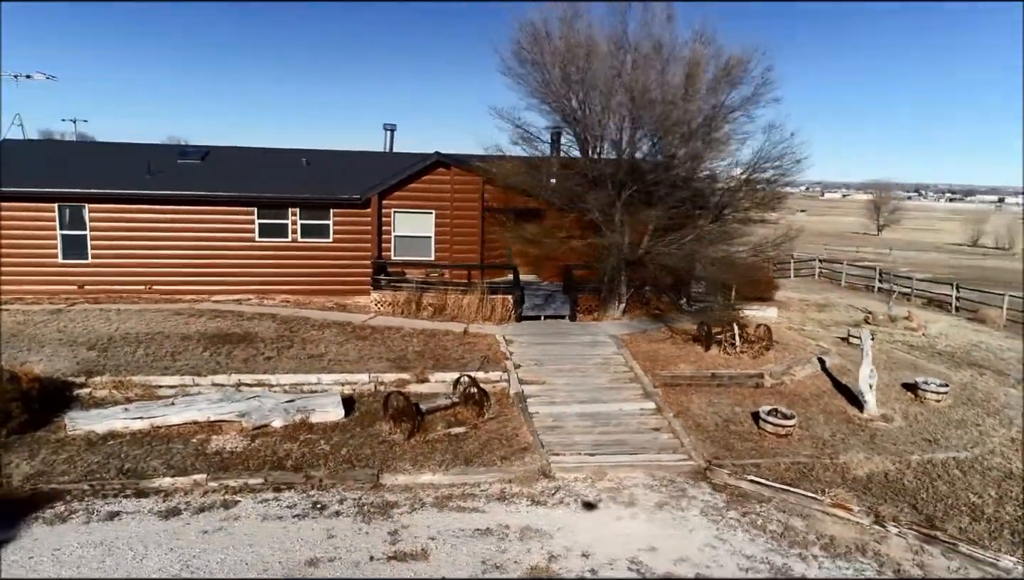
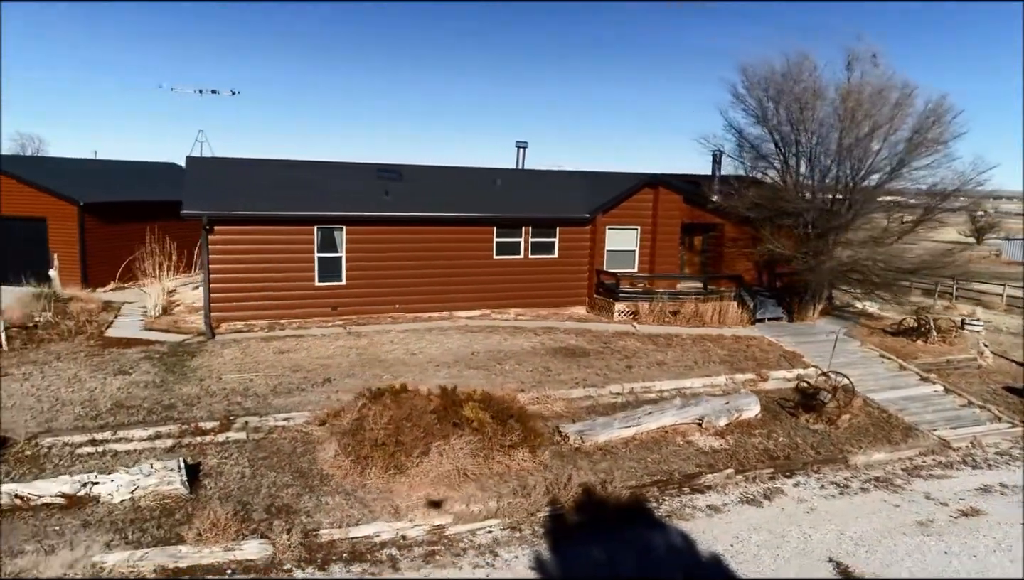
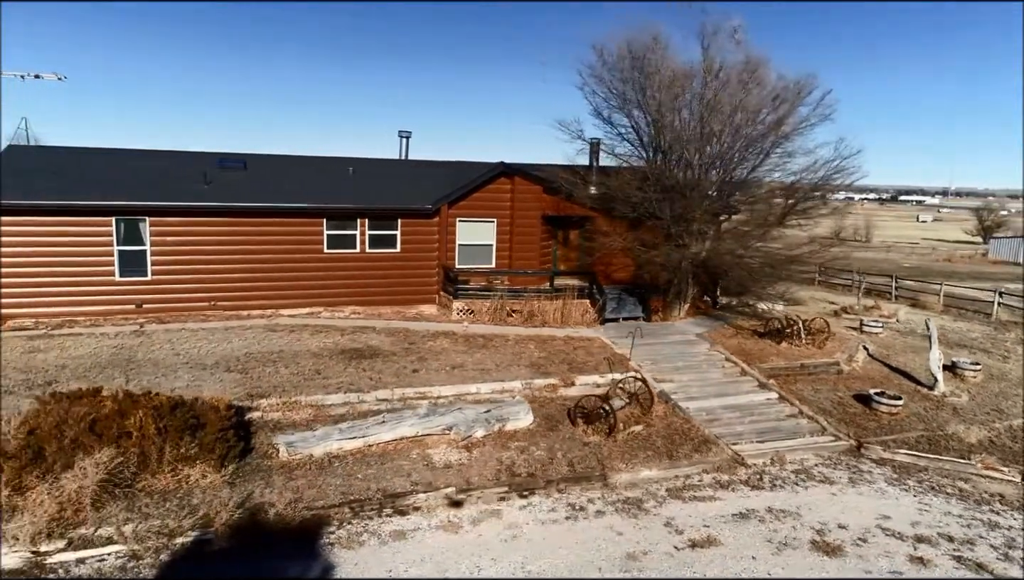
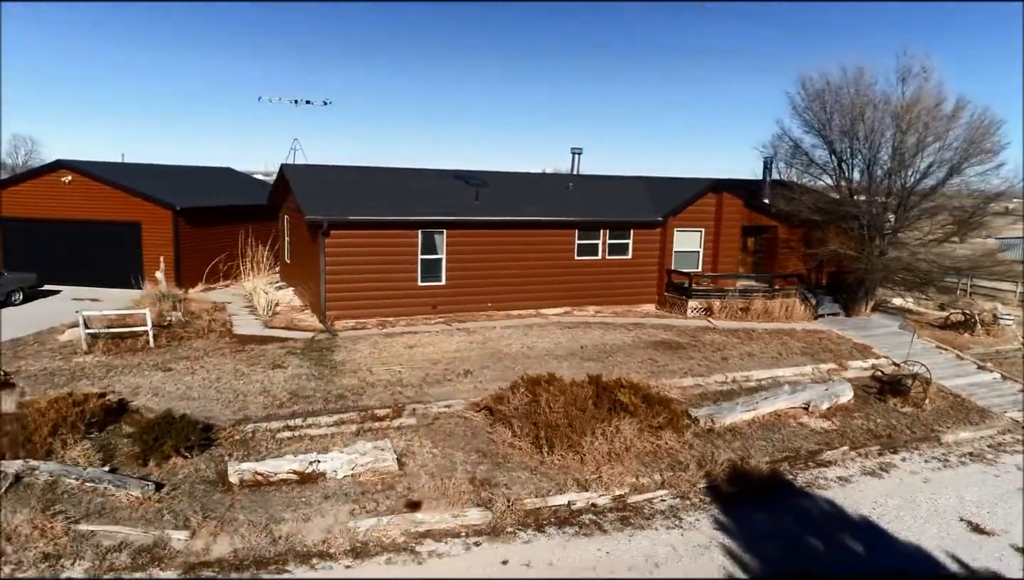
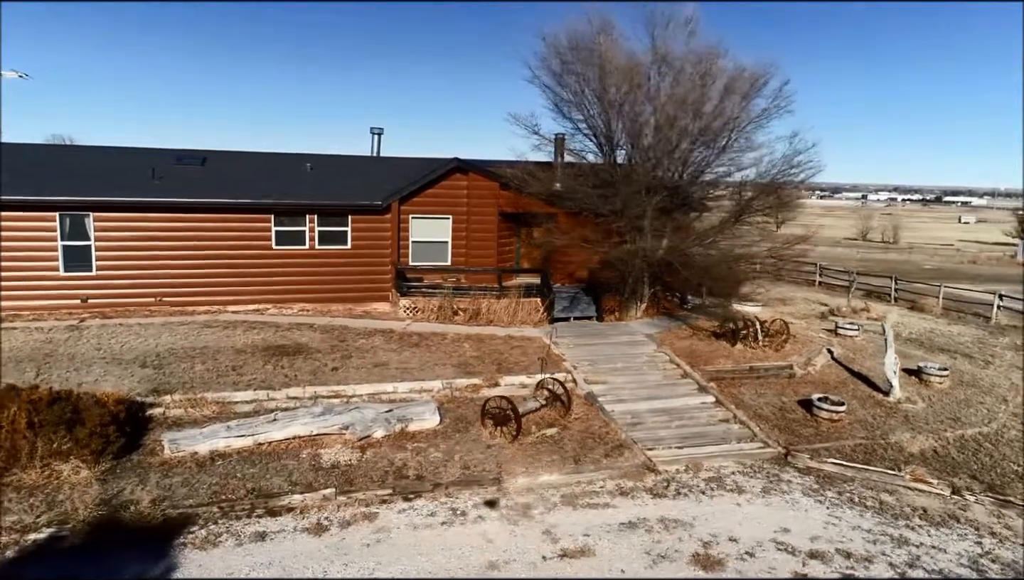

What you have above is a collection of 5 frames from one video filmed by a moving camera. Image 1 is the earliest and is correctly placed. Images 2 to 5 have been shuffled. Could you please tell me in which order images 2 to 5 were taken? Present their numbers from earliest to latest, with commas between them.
5, 3, 2, 4
